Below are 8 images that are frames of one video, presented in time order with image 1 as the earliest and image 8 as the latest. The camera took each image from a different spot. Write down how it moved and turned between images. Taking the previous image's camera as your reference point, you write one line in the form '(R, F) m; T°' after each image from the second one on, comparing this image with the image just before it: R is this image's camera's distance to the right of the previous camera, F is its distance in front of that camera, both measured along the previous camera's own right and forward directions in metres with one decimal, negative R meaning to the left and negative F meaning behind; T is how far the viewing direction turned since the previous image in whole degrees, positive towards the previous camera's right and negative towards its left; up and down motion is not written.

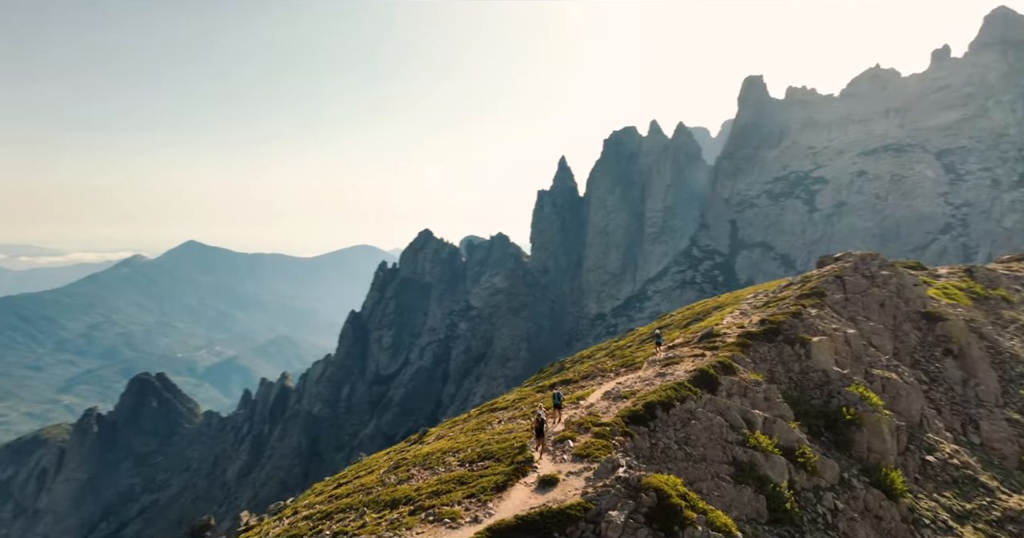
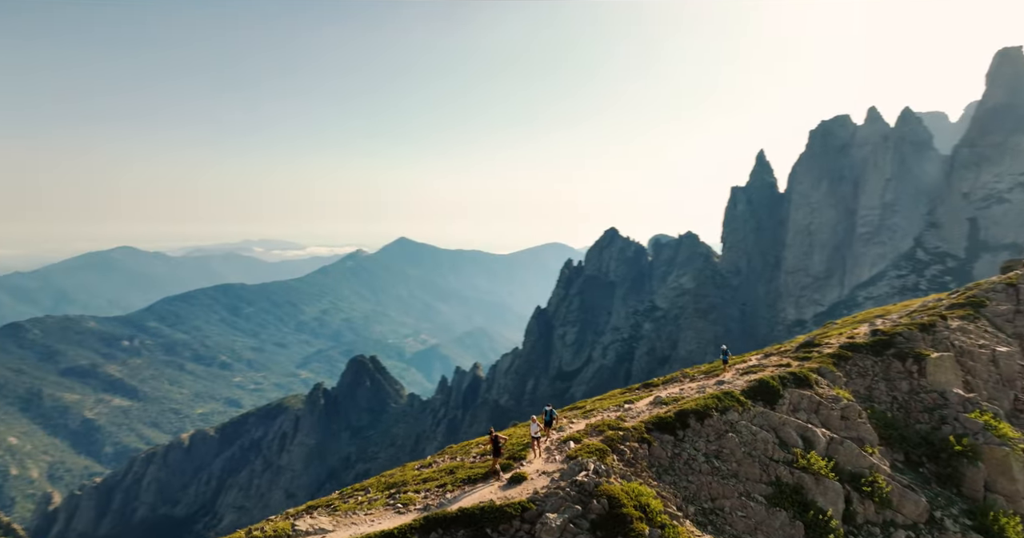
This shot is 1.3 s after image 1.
(+9.7, +0.4) m; -18°
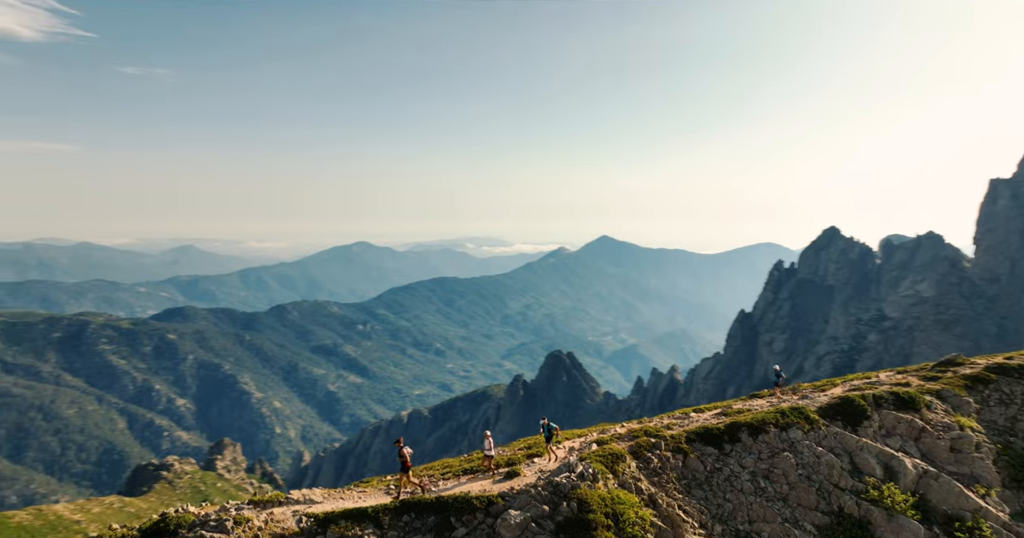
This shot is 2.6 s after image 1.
(+9.1, +1.4) m; -19°
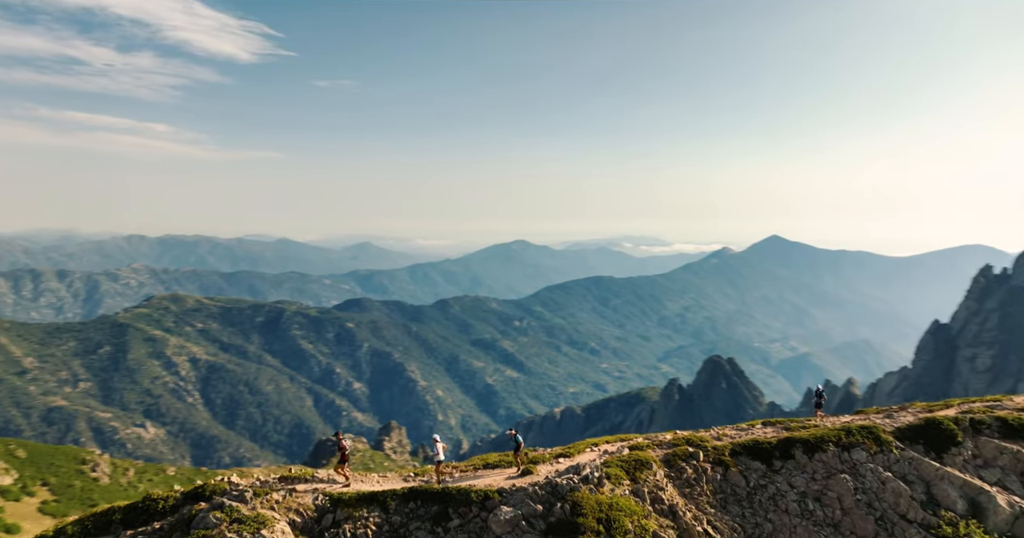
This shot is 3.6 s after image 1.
(+6.1, +1.1) m; -15°
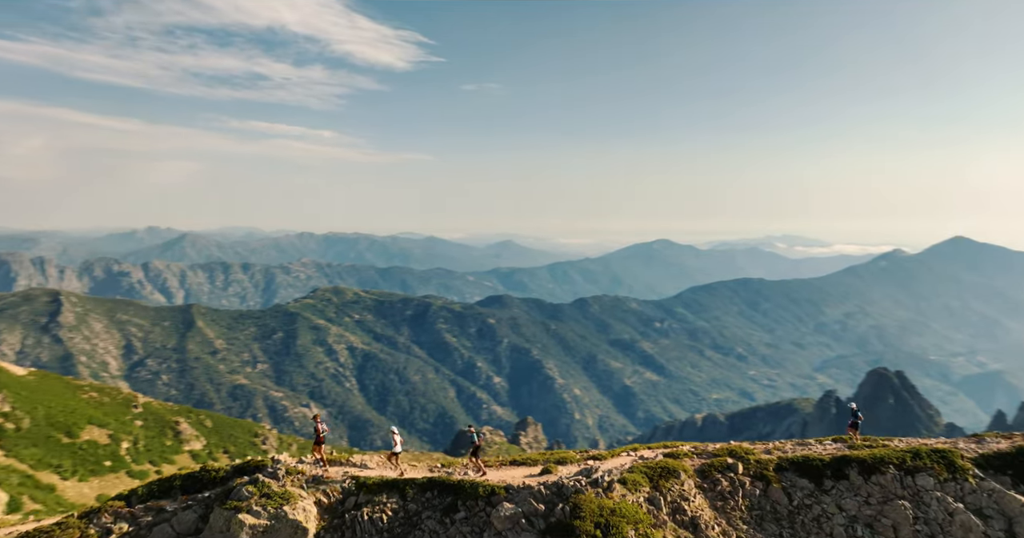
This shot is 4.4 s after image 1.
(+5.1, +0.9) m; -13°
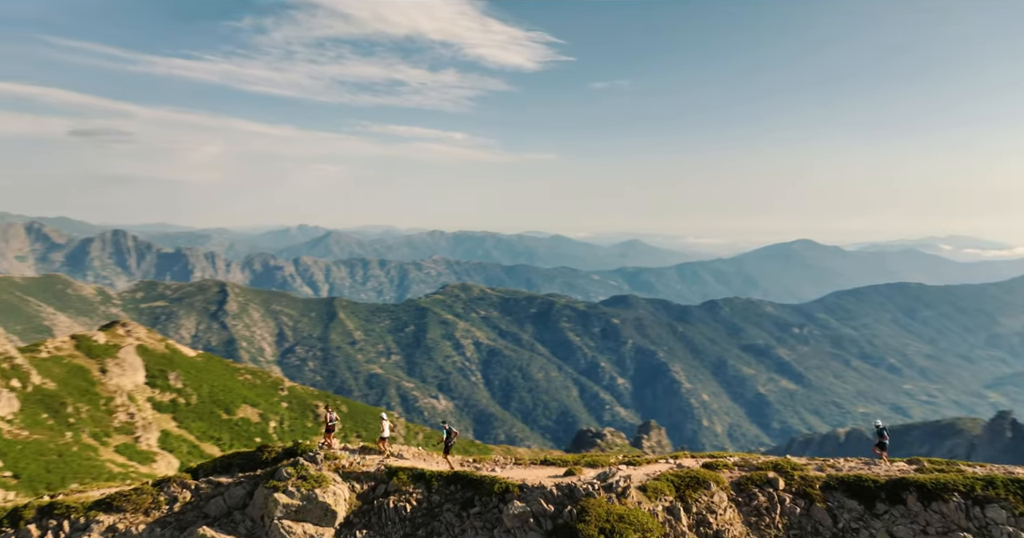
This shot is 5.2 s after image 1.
(+4.2, +0.7) m; -12°
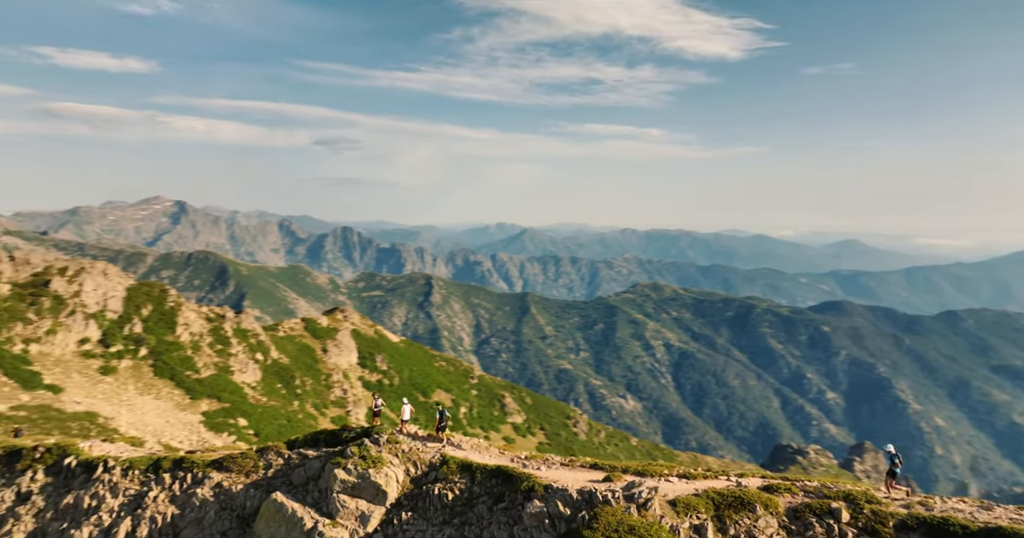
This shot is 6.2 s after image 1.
(+6.2, +1.4) m; -18°
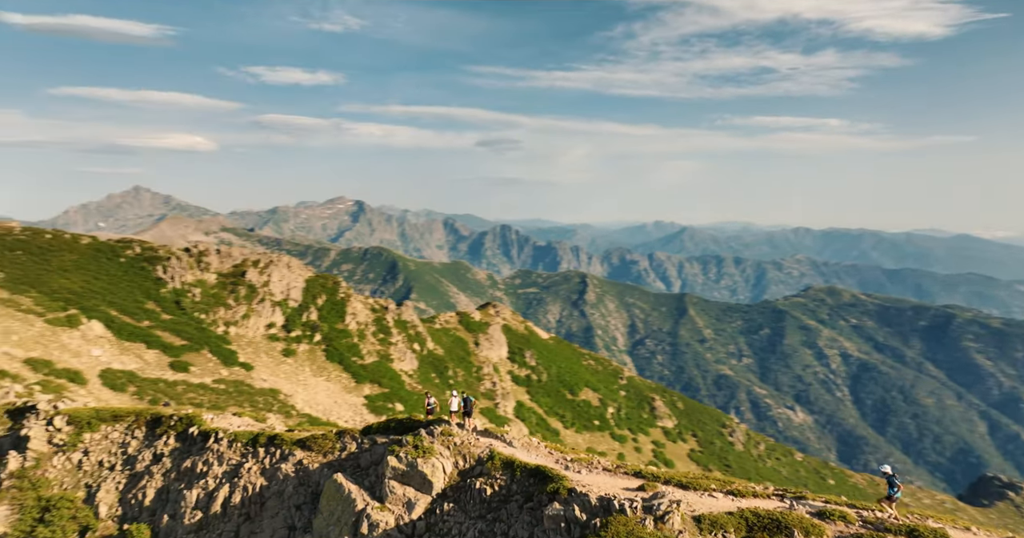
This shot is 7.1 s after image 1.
(+4.6, +2.1) m; -14°
